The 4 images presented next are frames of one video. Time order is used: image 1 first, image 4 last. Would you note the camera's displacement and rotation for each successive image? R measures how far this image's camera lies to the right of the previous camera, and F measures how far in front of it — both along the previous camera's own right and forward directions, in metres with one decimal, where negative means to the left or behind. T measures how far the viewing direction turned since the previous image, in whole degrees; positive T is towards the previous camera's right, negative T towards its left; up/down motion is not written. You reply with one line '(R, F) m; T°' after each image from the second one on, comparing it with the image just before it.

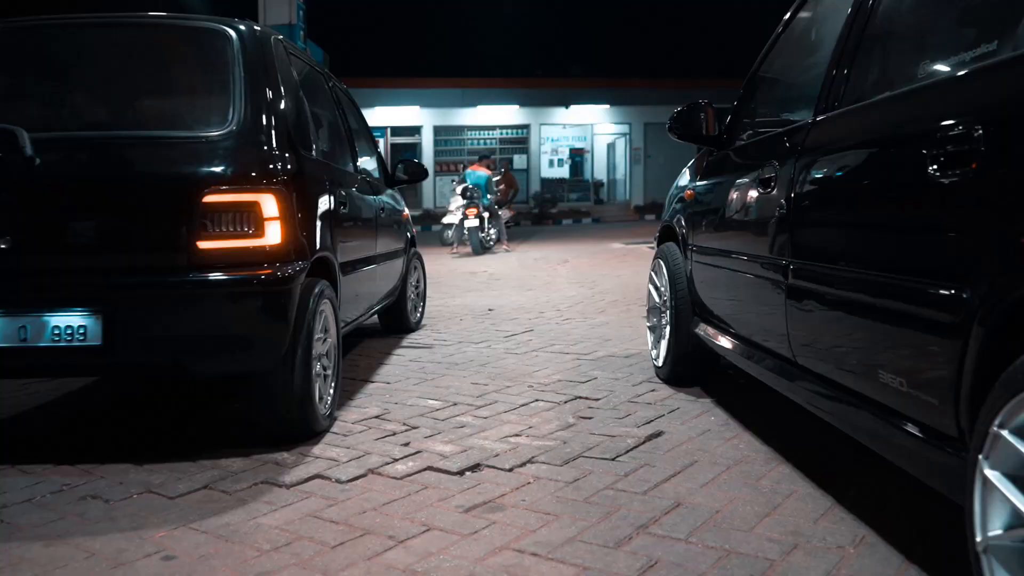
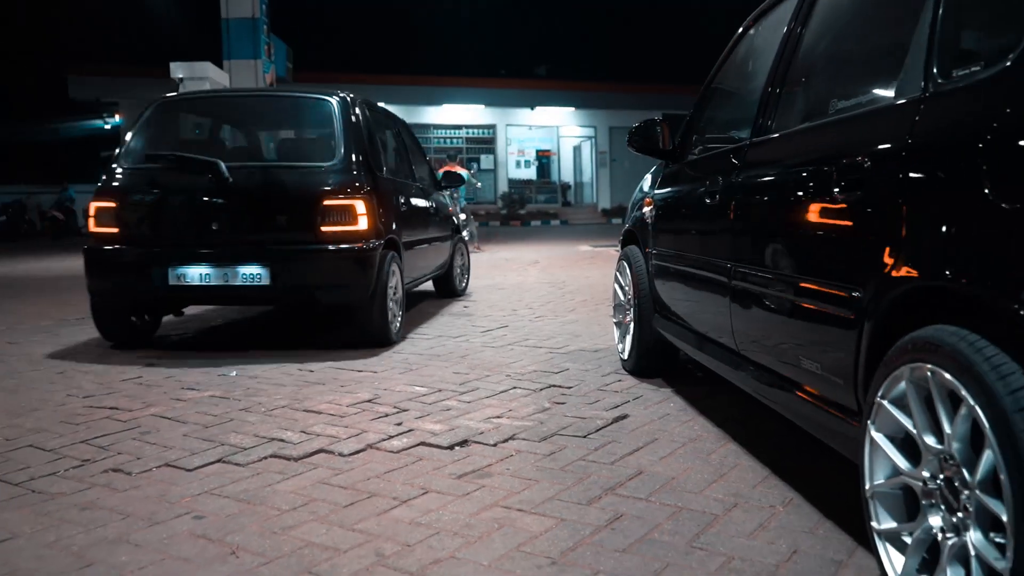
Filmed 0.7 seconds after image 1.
(-0.1, -0.4) m; +2°
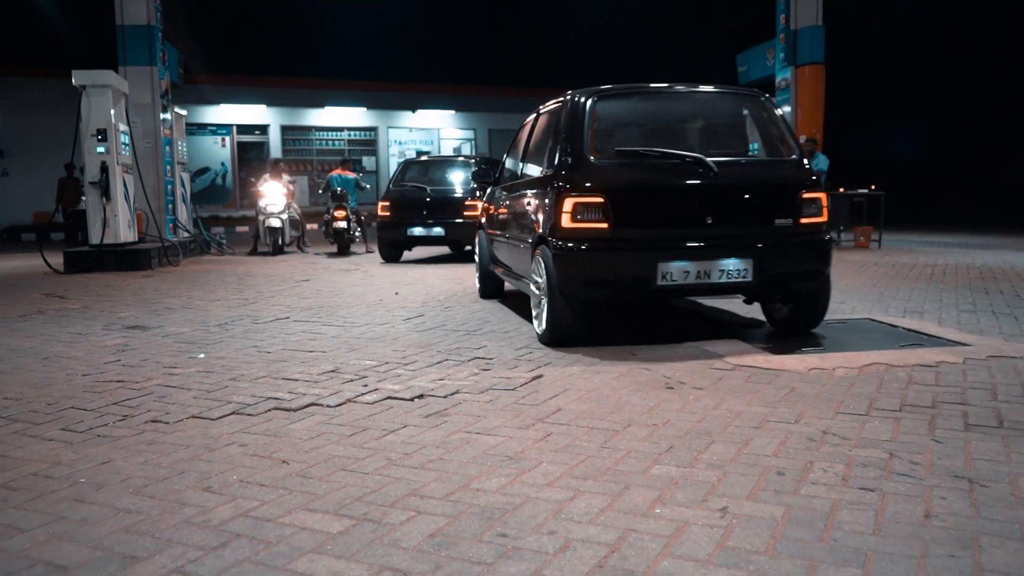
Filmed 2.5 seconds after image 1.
(-0.3, -1.1) m; +8°
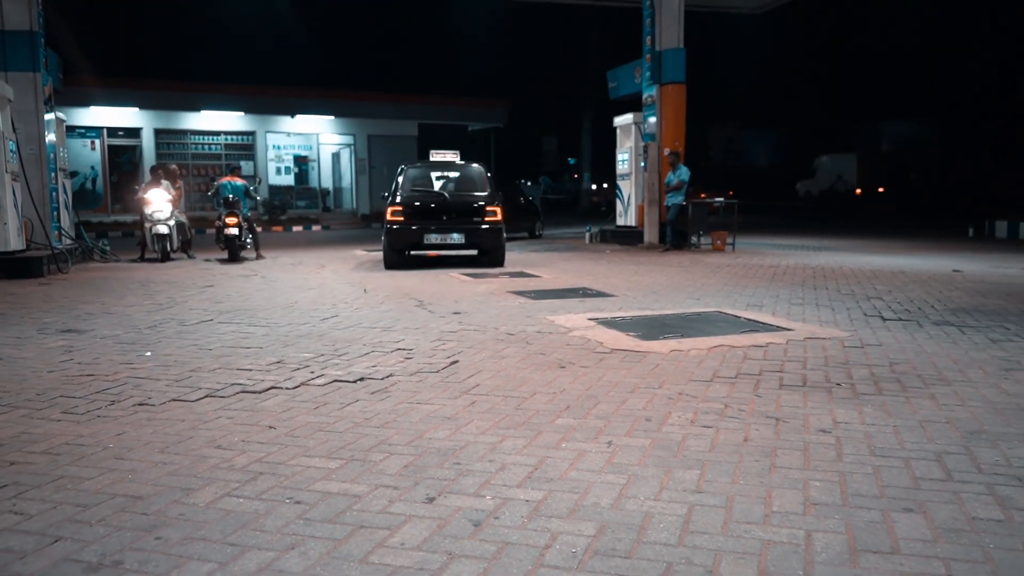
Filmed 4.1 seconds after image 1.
(-0.3, -1.1) m; +8°
